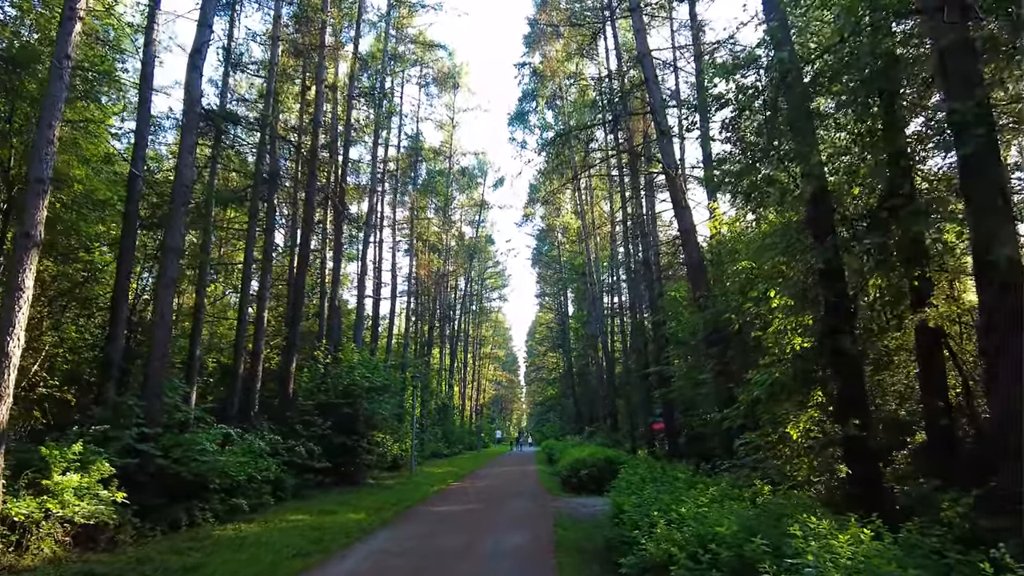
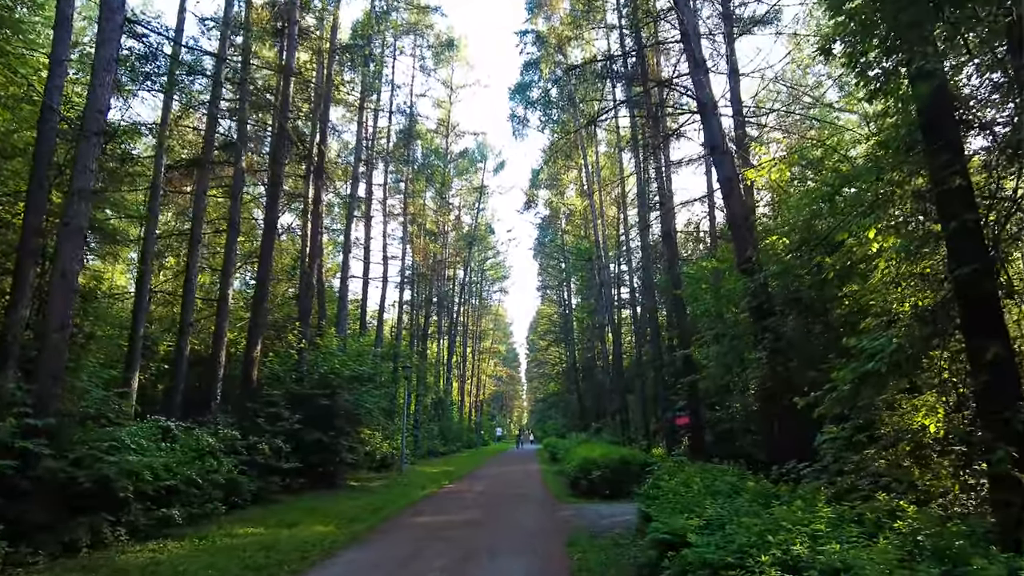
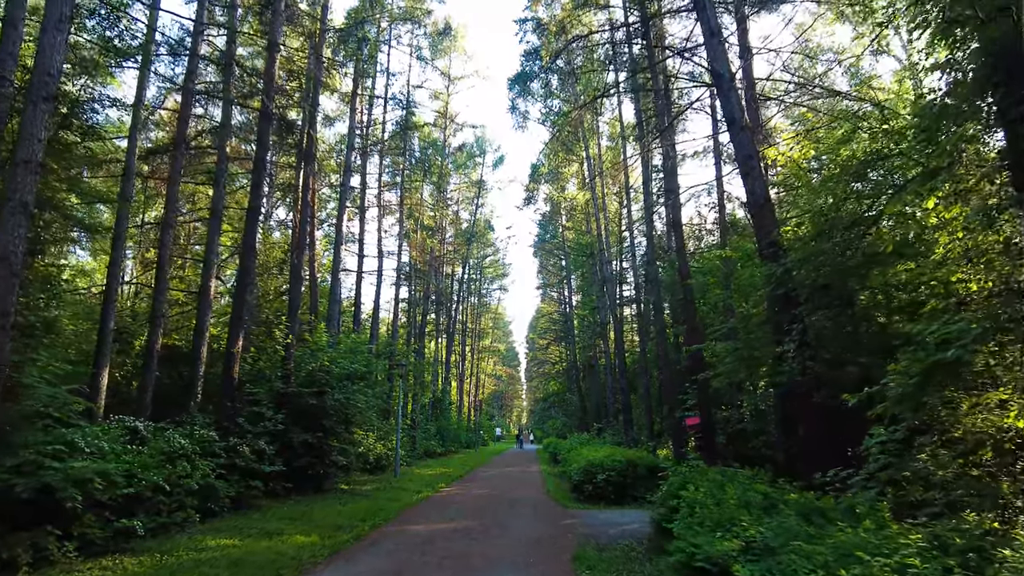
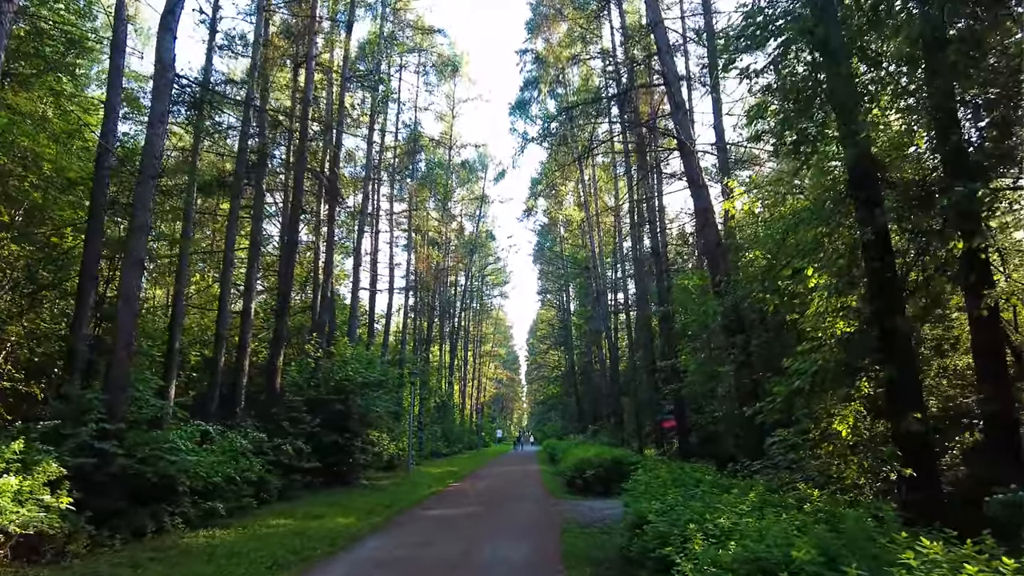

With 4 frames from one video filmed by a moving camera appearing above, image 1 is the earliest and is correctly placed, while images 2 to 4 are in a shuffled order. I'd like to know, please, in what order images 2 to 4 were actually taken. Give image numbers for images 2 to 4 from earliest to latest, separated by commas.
4, 2, 3
